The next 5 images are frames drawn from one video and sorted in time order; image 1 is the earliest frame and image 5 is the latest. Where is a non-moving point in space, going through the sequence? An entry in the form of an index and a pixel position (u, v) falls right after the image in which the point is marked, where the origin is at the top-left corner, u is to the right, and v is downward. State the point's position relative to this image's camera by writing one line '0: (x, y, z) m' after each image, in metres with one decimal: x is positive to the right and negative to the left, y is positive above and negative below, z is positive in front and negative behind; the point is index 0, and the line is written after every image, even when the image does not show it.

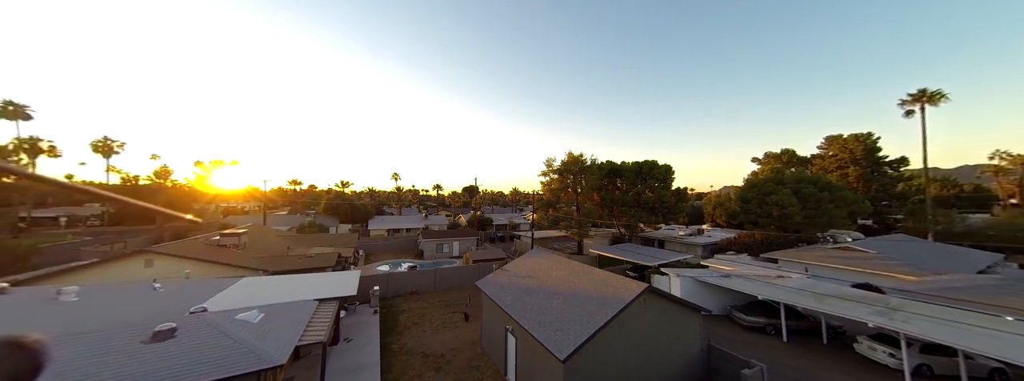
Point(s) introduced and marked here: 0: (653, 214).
0: (+10.8, -1.9, +19.1) m
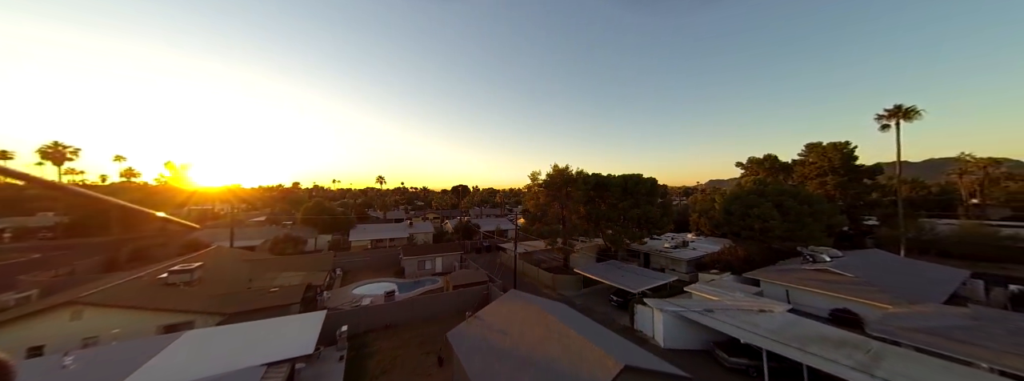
0: (+9.6, -3.0, +18.9) m
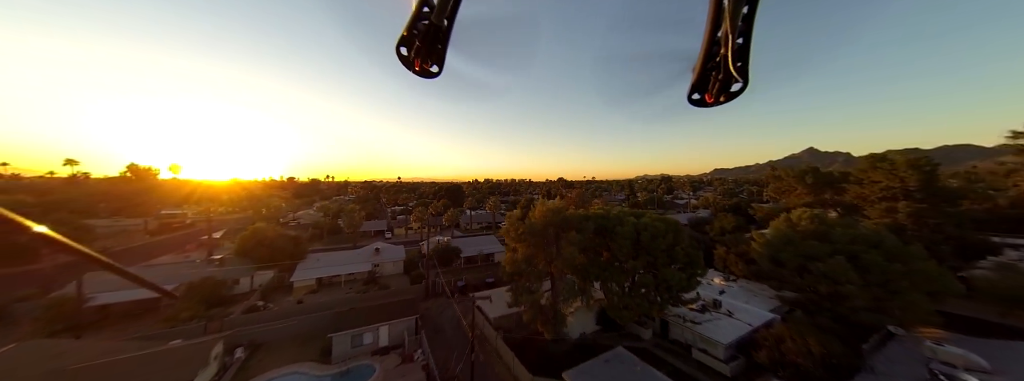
0: (+7.9, -5.7, +13.5) m
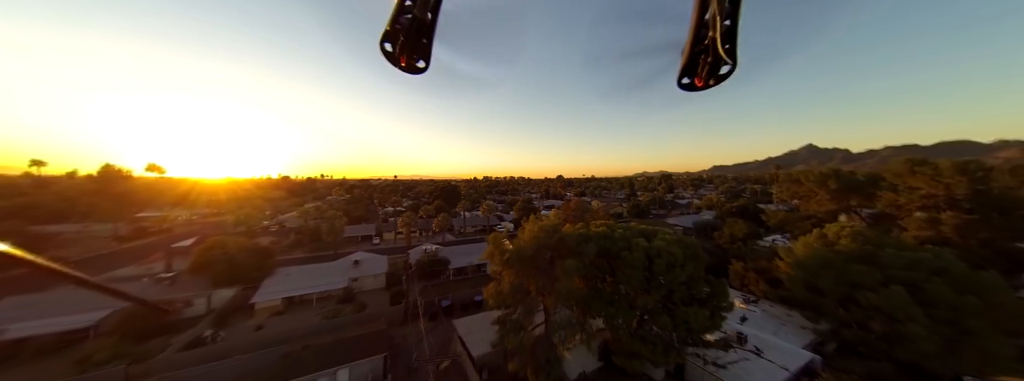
0: (+7.2, -6.4, +11.0) m
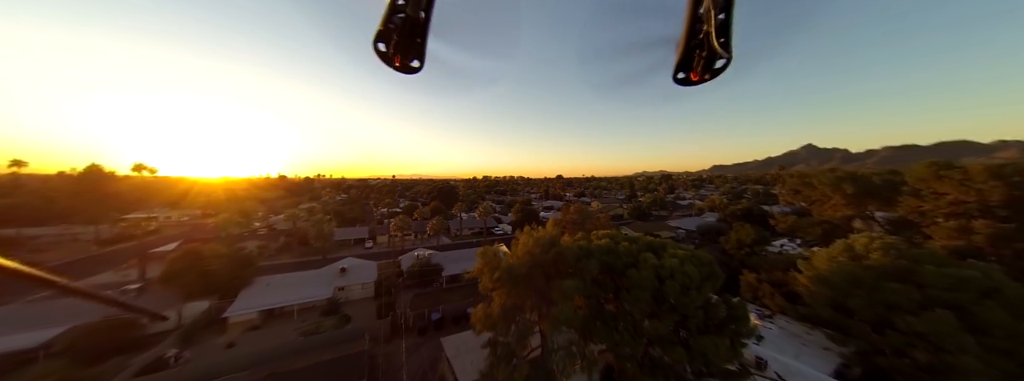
0: (+6.8, -6.8, +9.6) m
